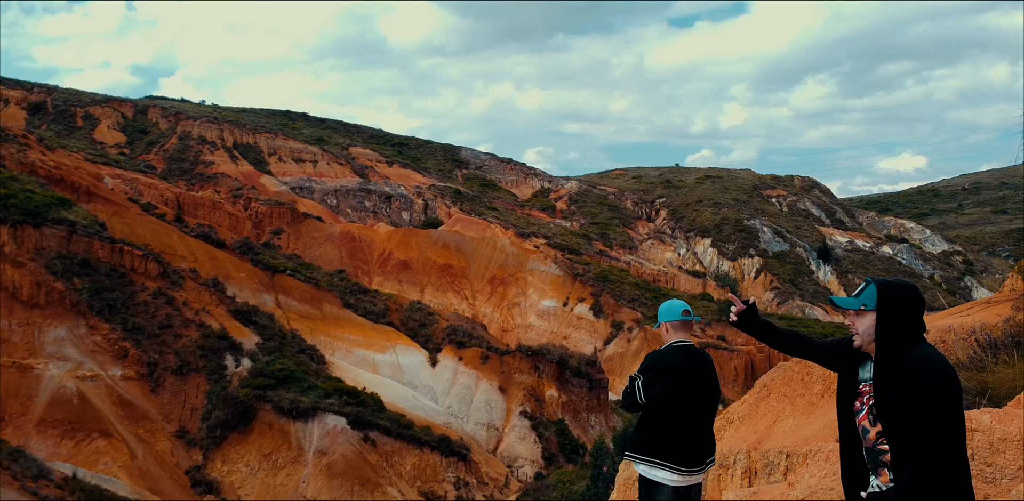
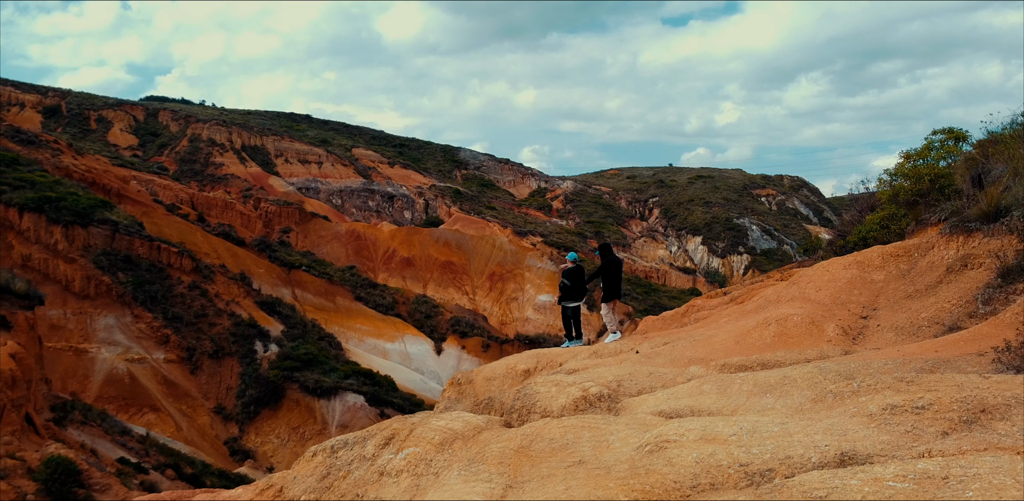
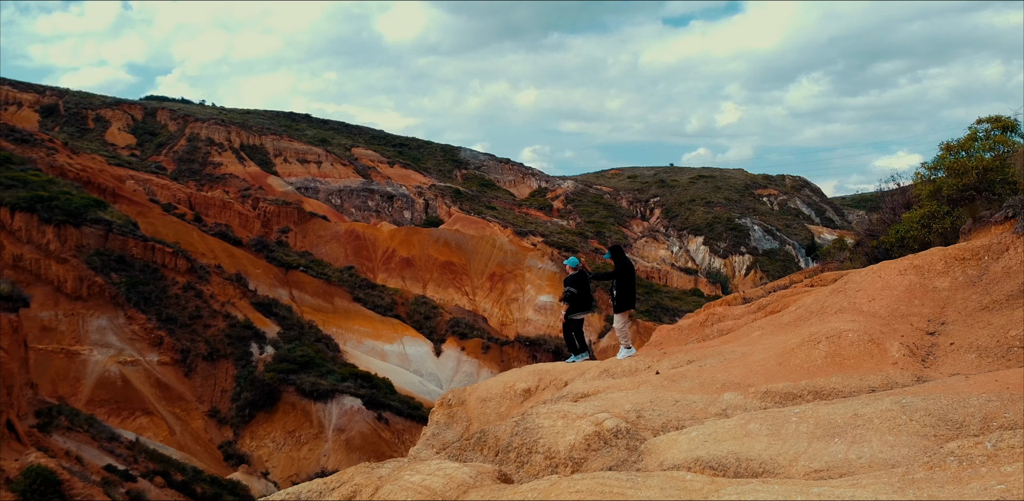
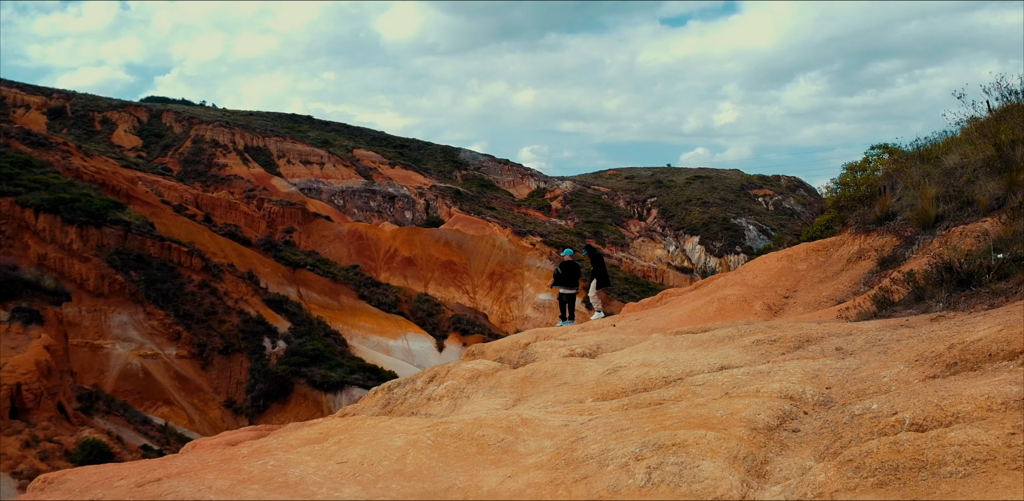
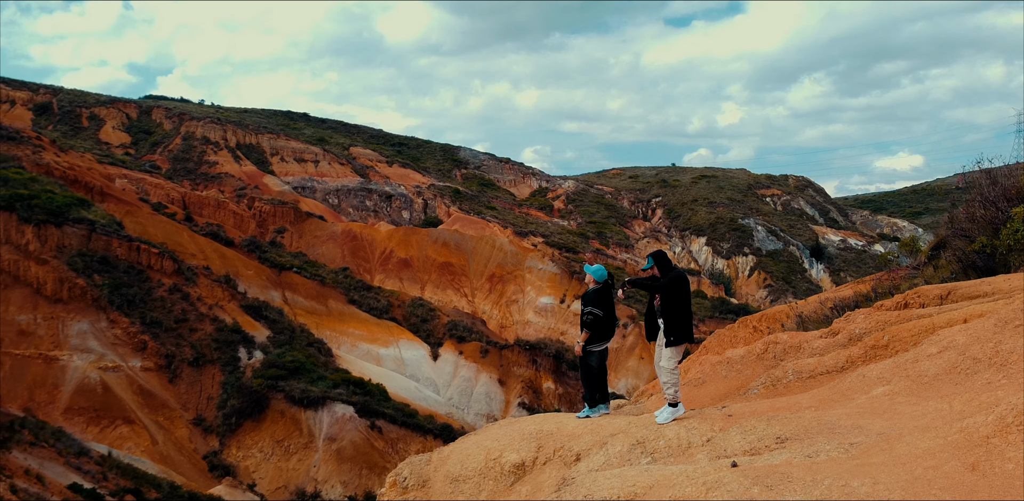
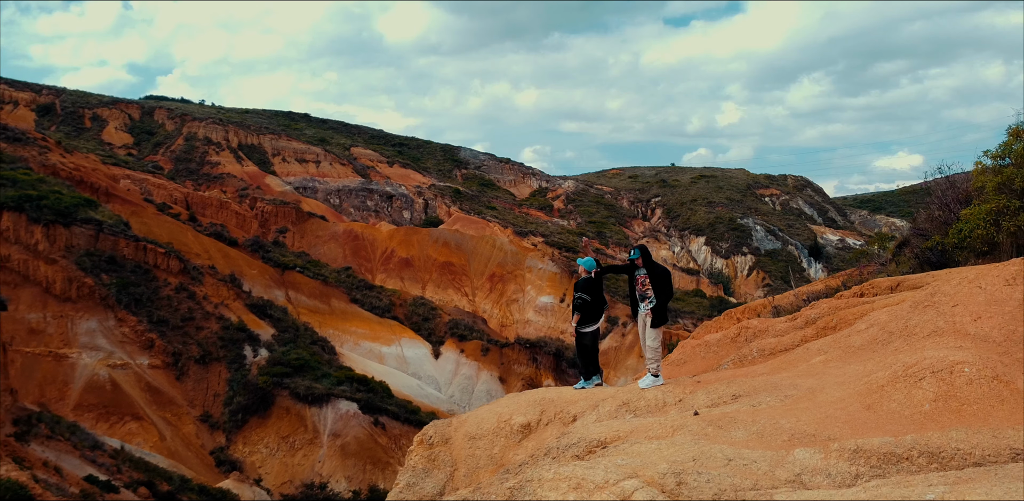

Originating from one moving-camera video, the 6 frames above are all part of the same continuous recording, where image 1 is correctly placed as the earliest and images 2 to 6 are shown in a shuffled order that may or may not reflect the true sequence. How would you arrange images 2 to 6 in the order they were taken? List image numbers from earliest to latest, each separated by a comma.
5, 6, 3, 2, 4
